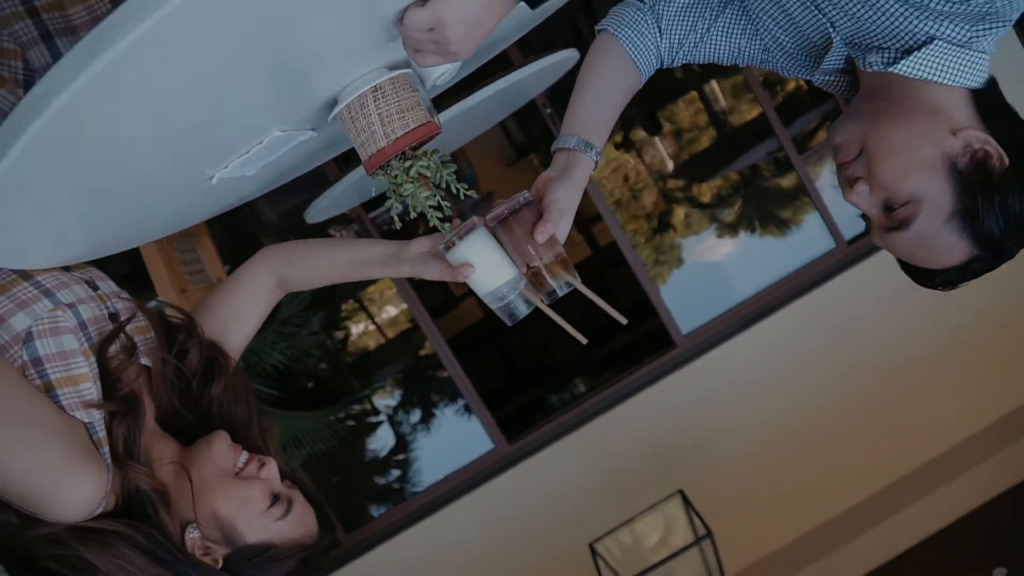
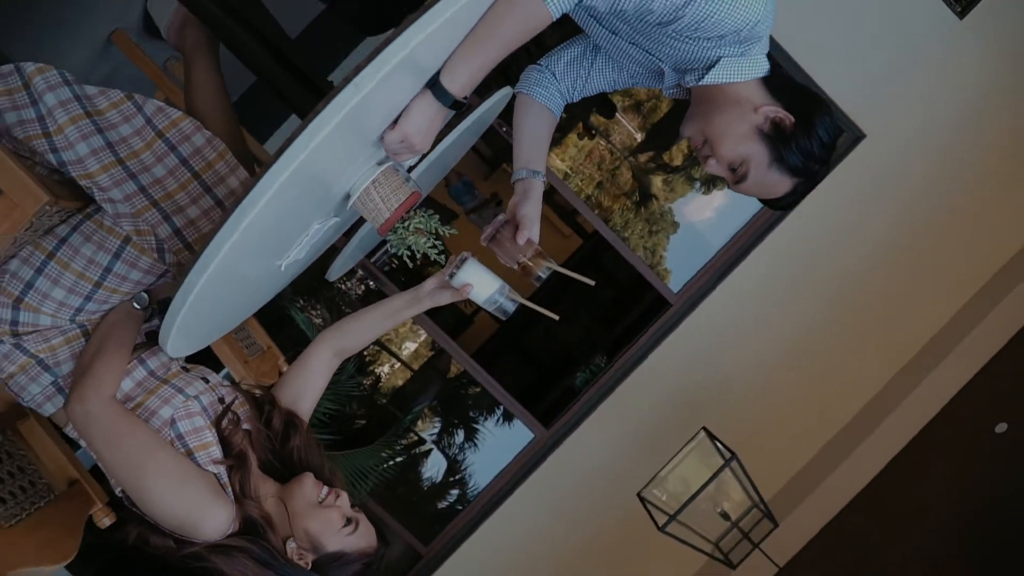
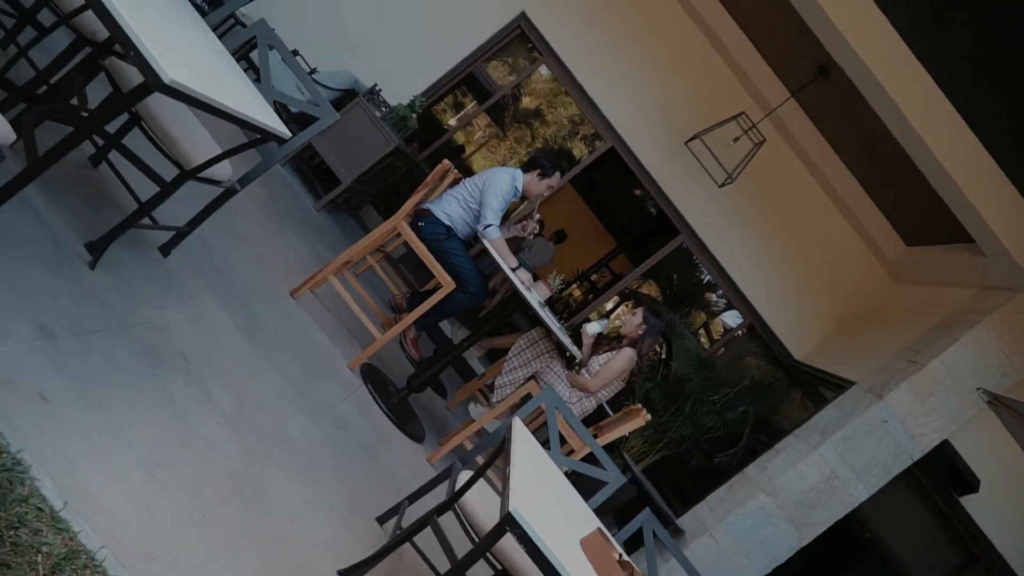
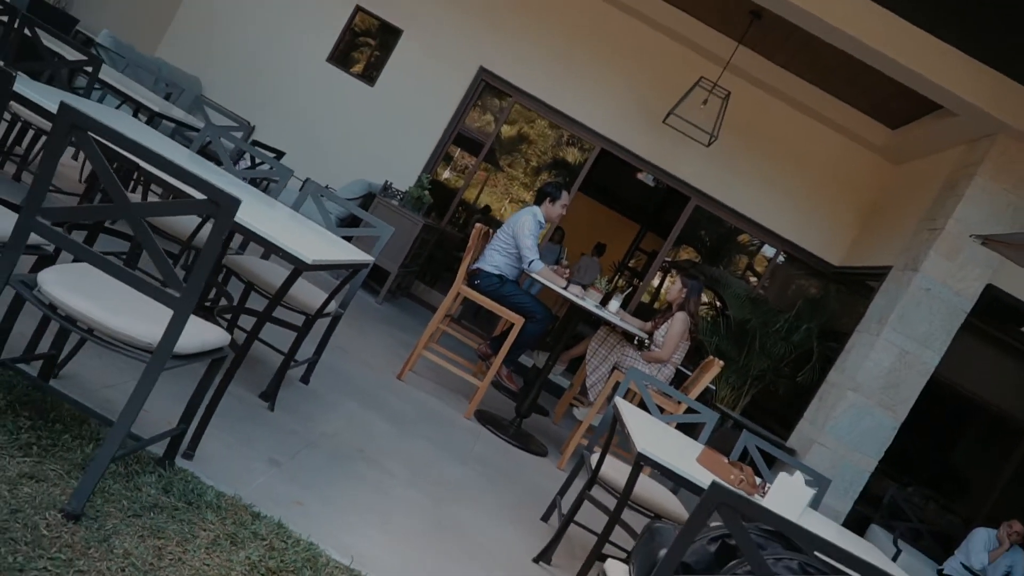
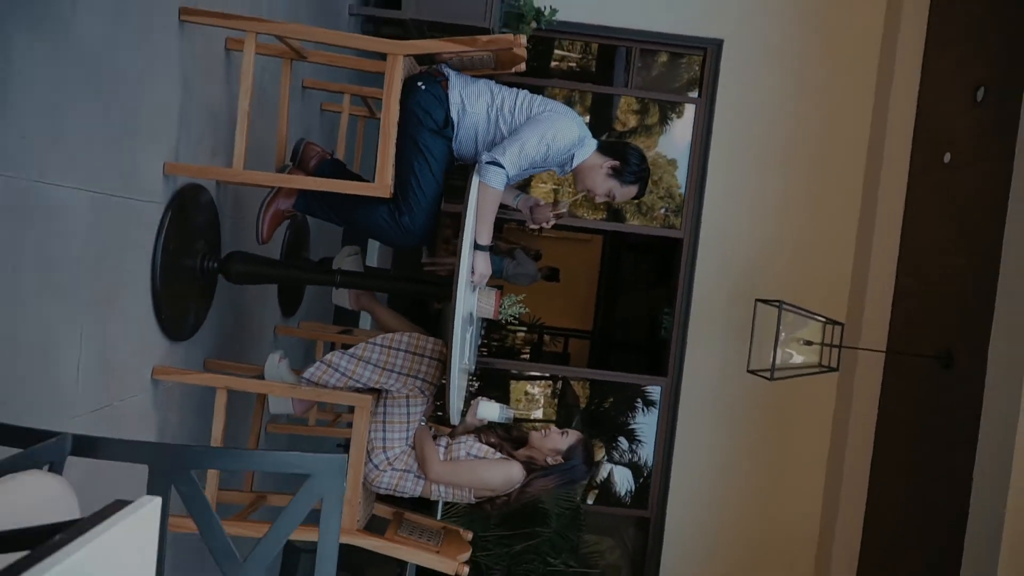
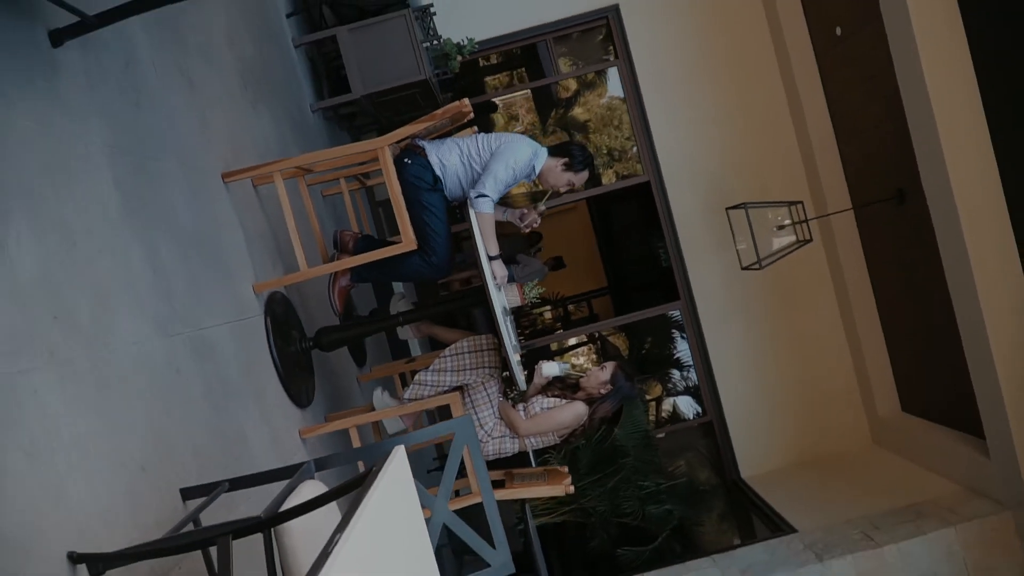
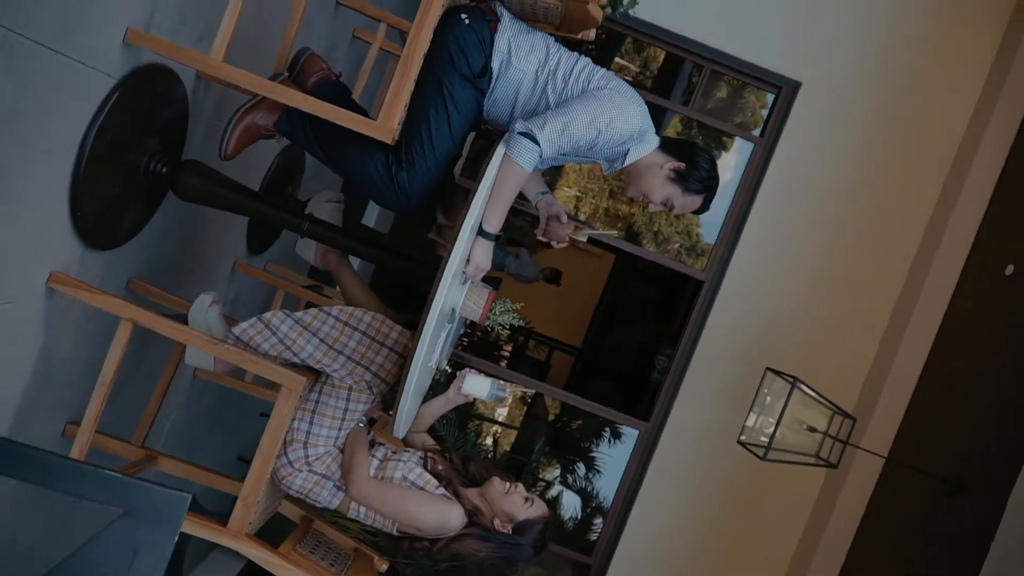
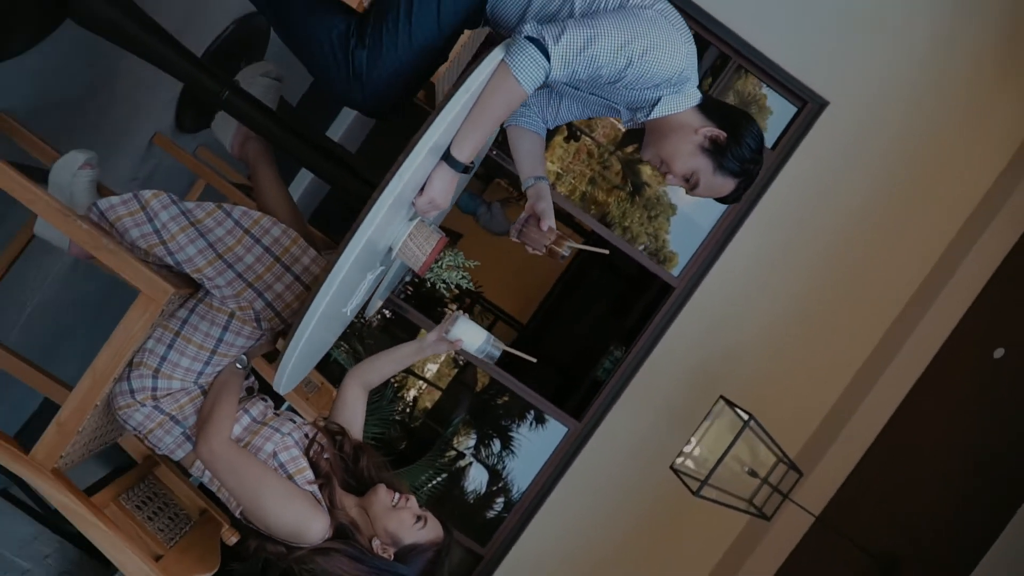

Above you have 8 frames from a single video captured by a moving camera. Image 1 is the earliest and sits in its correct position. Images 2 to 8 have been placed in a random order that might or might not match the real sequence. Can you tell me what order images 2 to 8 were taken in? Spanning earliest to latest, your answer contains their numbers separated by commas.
2, 8, 7, 5, 6, 3, 4
